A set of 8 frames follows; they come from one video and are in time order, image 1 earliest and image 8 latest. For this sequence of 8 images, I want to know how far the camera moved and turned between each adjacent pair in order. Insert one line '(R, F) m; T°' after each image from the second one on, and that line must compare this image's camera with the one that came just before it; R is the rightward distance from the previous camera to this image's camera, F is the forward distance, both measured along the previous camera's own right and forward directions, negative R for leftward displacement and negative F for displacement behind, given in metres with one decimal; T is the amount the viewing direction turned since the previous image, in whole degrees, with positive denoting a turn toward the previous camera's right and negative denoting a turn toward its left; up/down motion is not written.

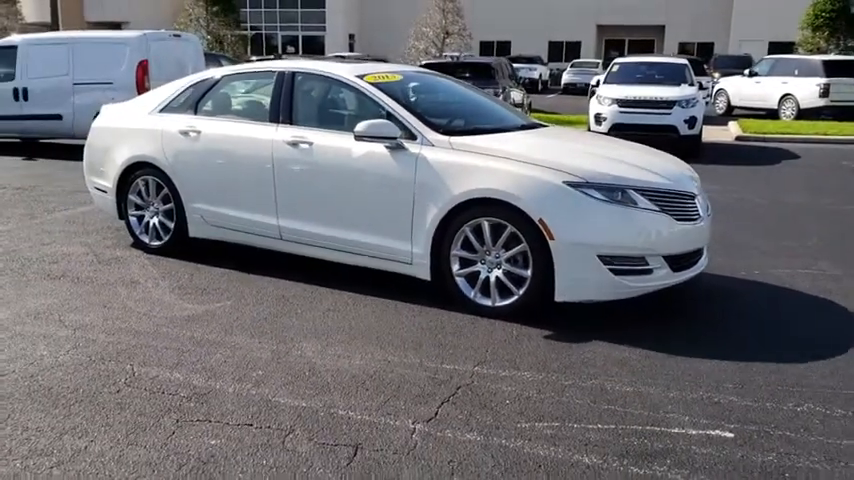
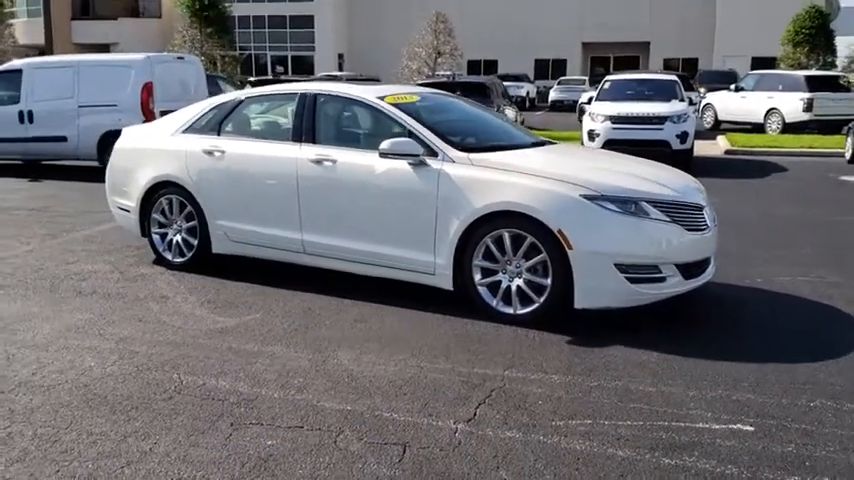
(-0.3, -0.3) m; +1°
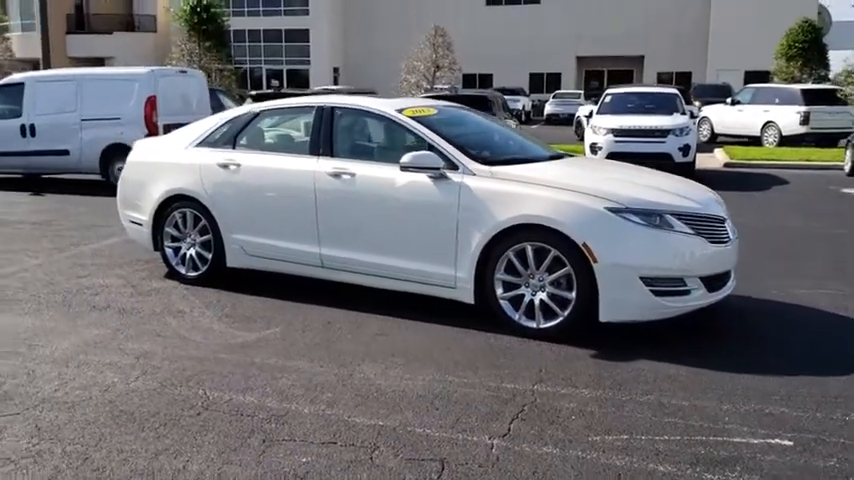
(-0.2, 0.0) m; +1°
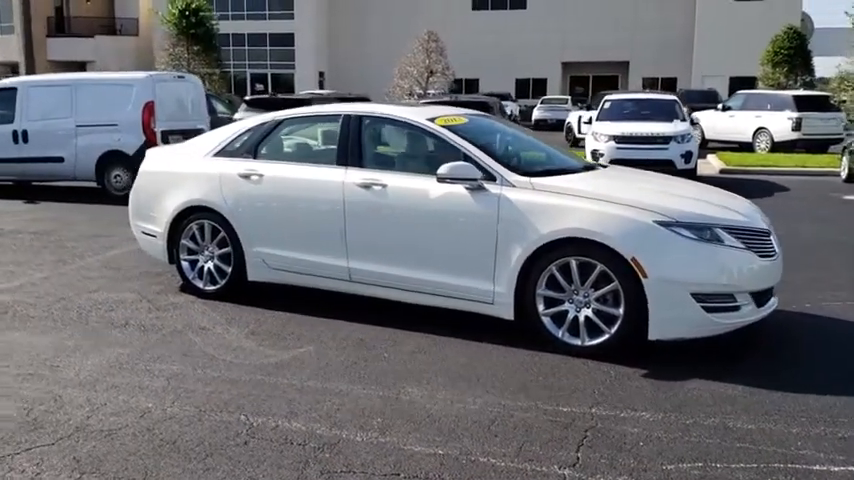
(-0.4, +0.2) m; +1°
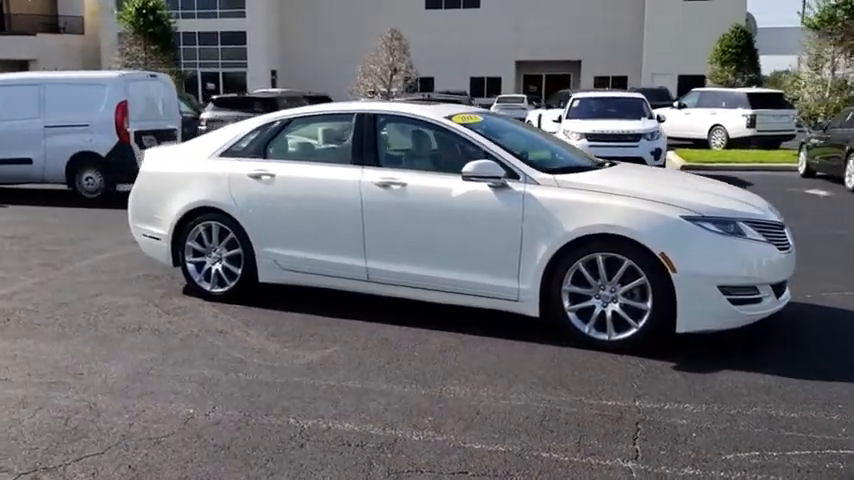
(-0.5, 0.0) m; +4°
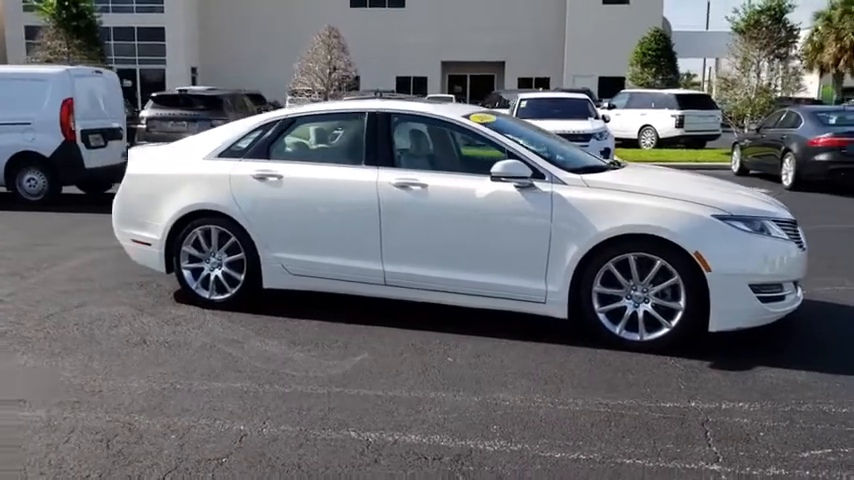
(-0.8, +0.2) m; +6°
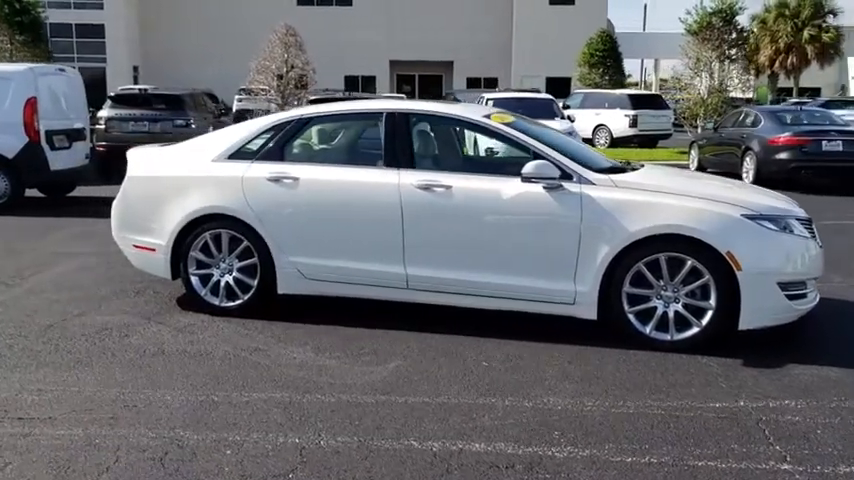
(-0.6, +0.1) m; +4°
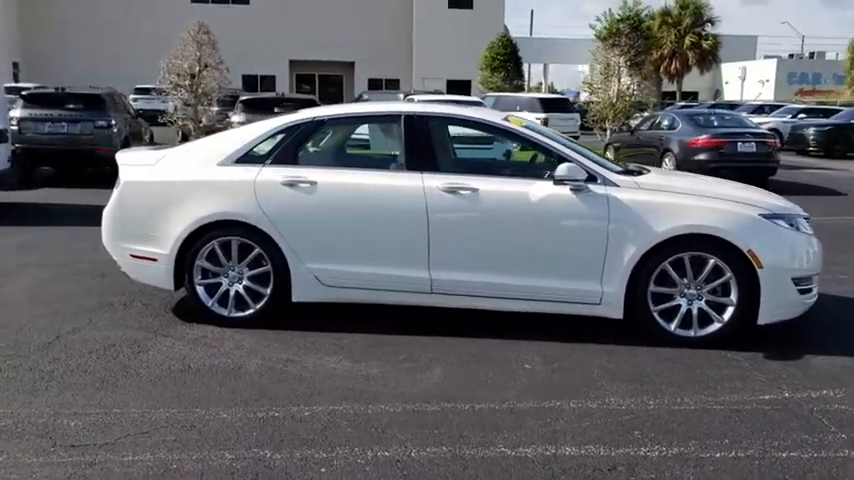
(-1.0, +0.1) m; +8°
